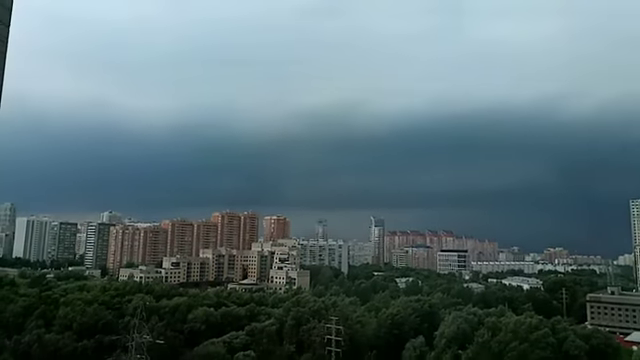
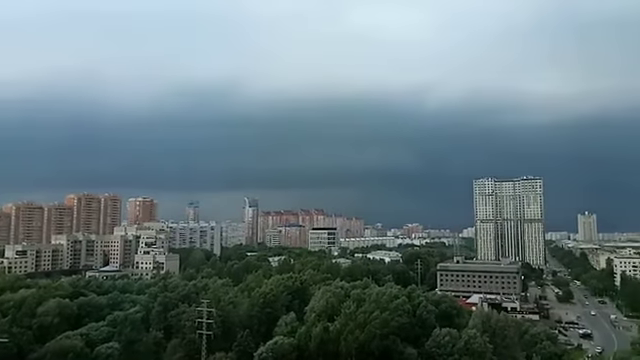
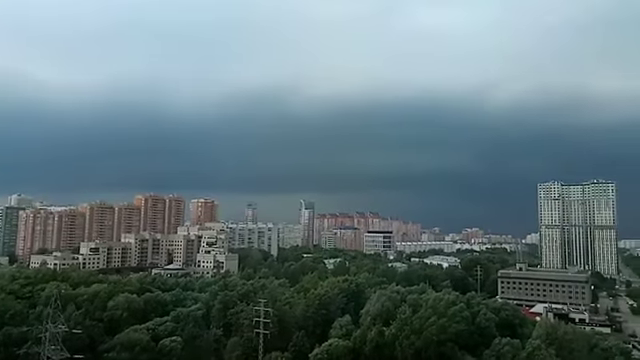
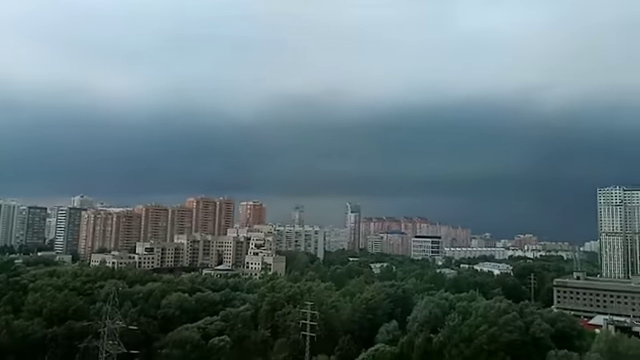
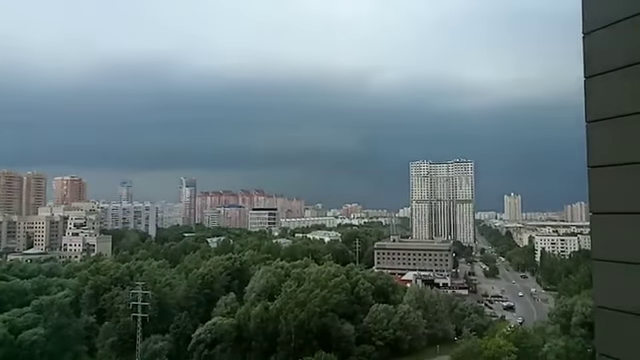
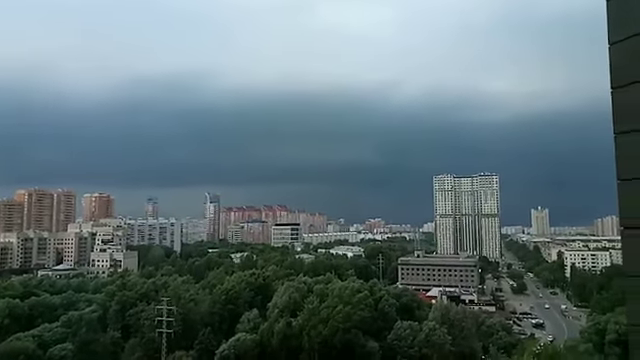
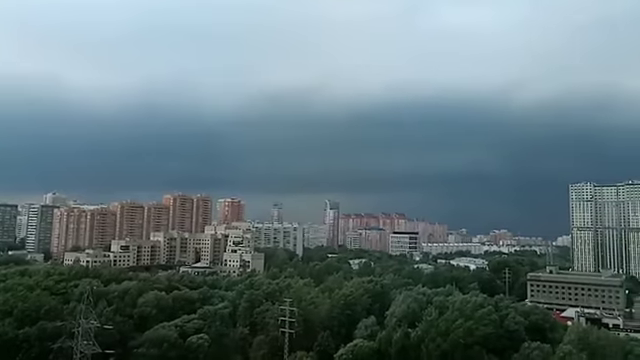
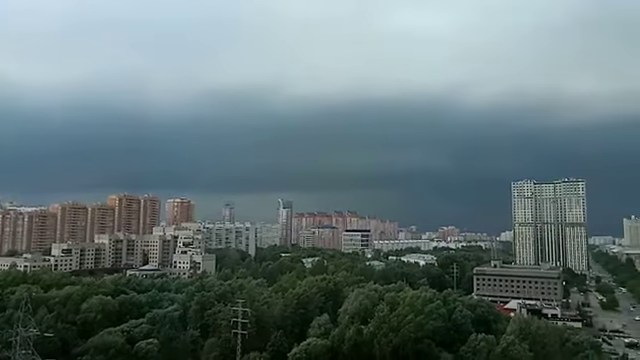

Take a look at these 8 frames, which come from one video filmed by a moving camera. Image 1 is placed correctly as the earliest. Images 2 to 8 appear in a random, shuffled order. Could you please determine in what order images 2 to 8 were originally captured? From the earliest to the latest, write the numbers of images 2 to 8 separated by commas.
4, 7, 3, 8, 2, 6, 5
